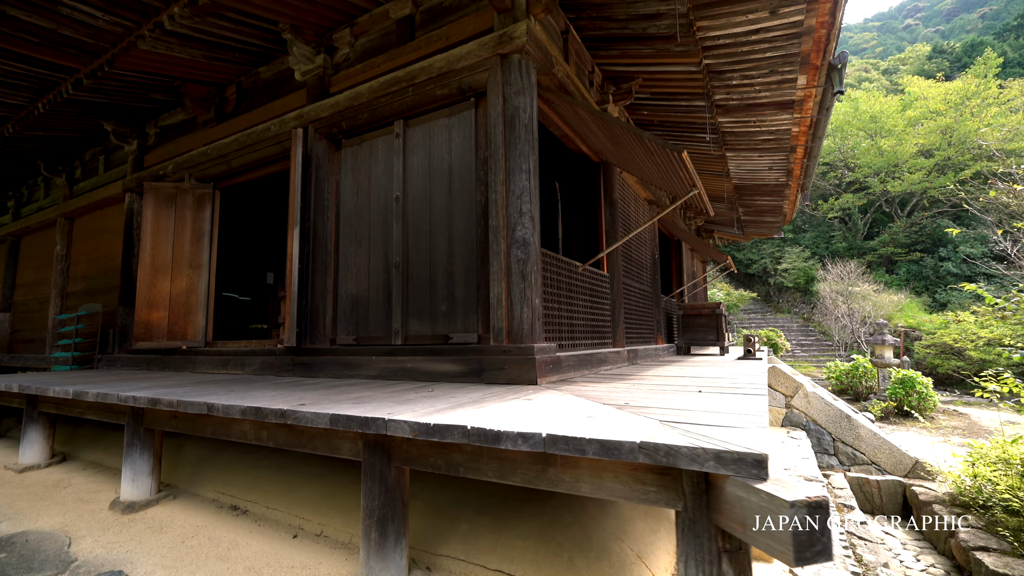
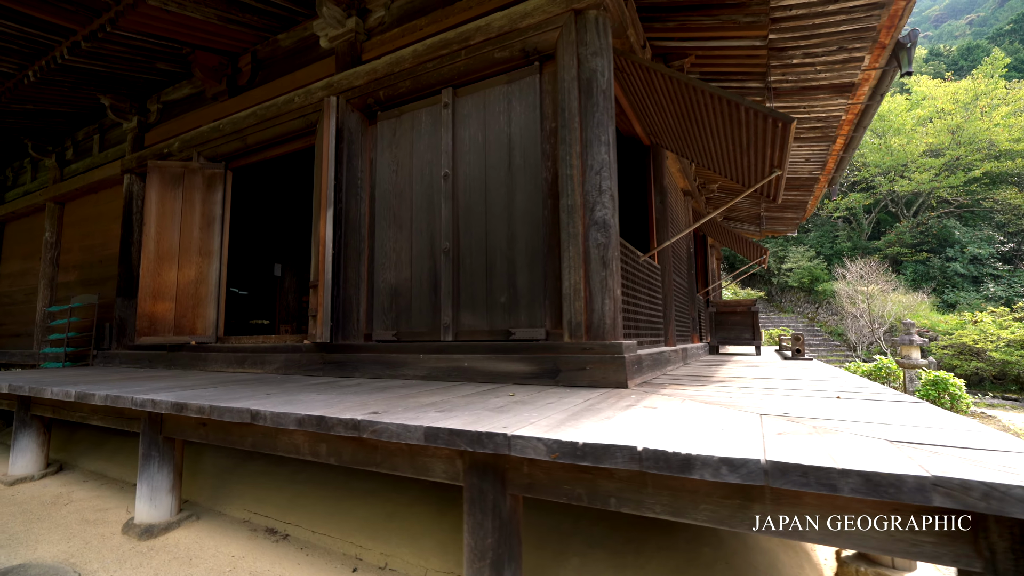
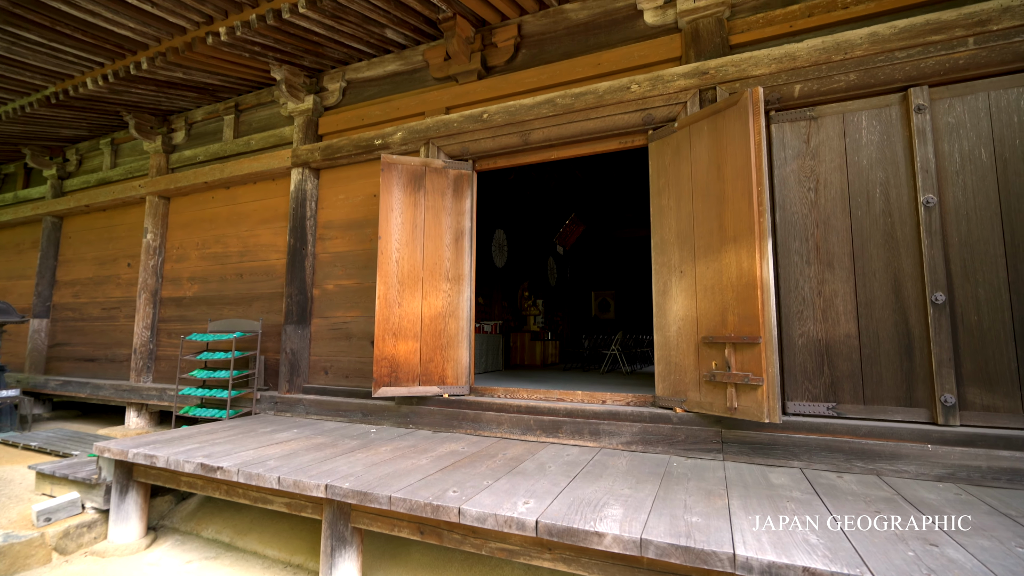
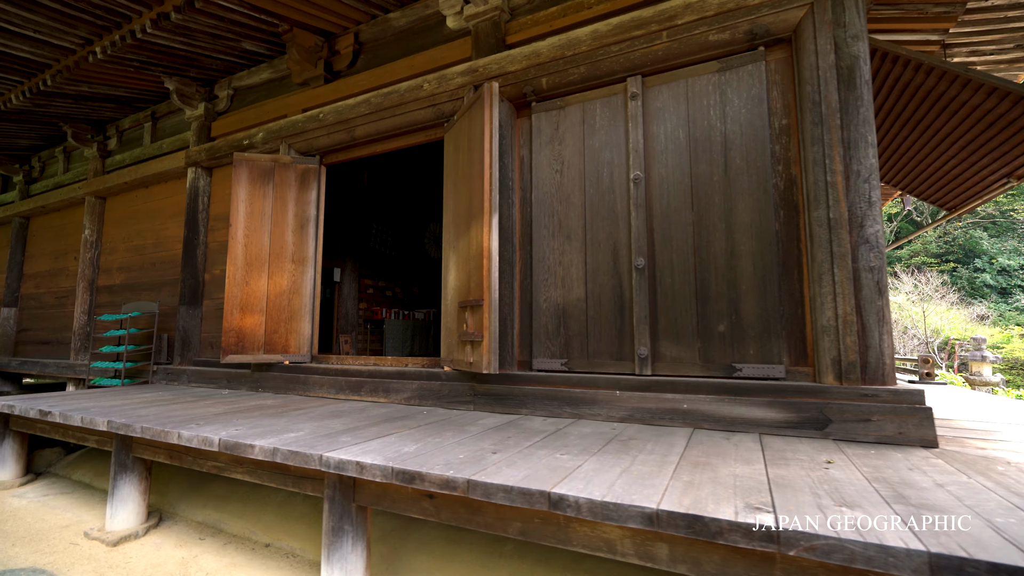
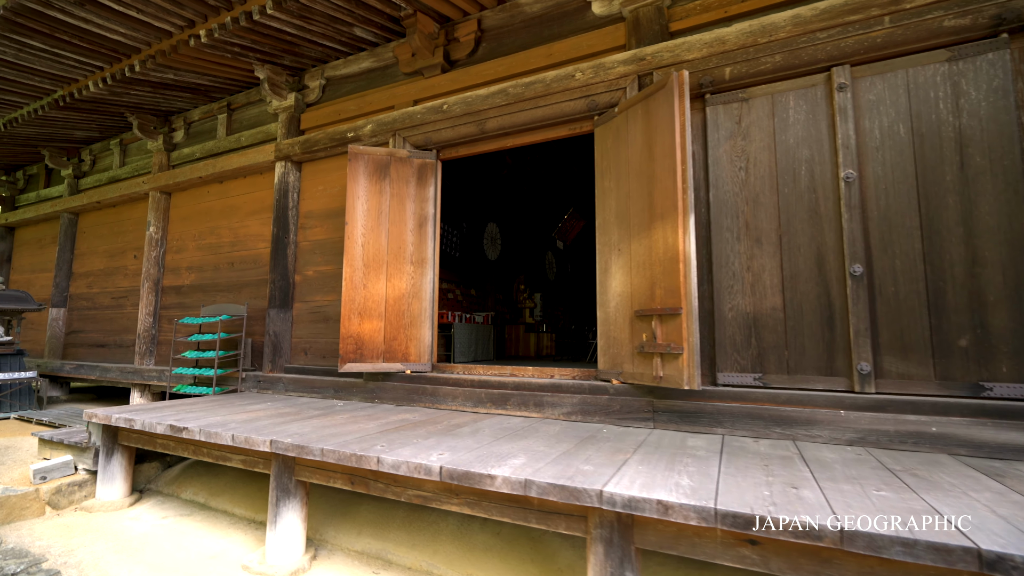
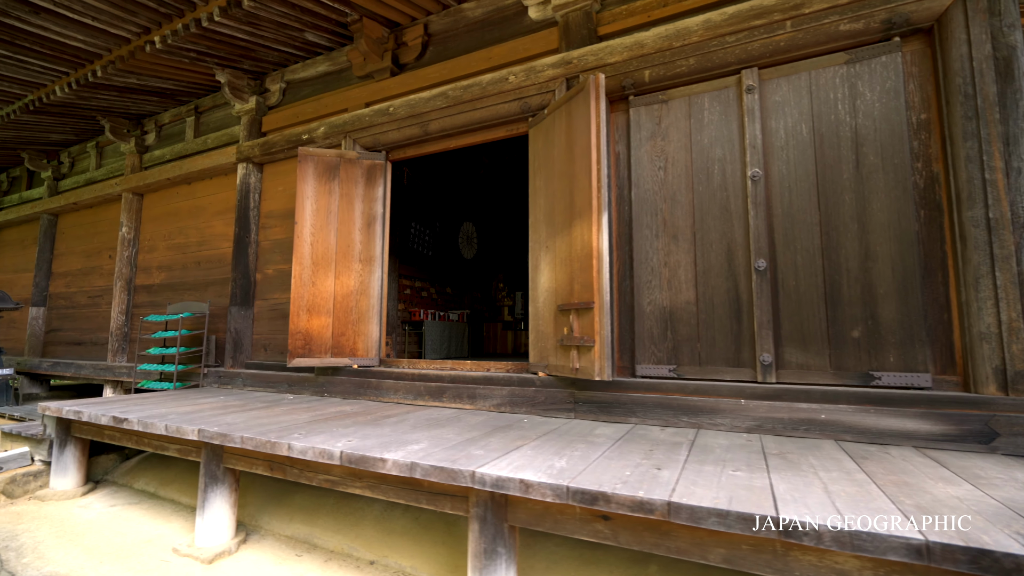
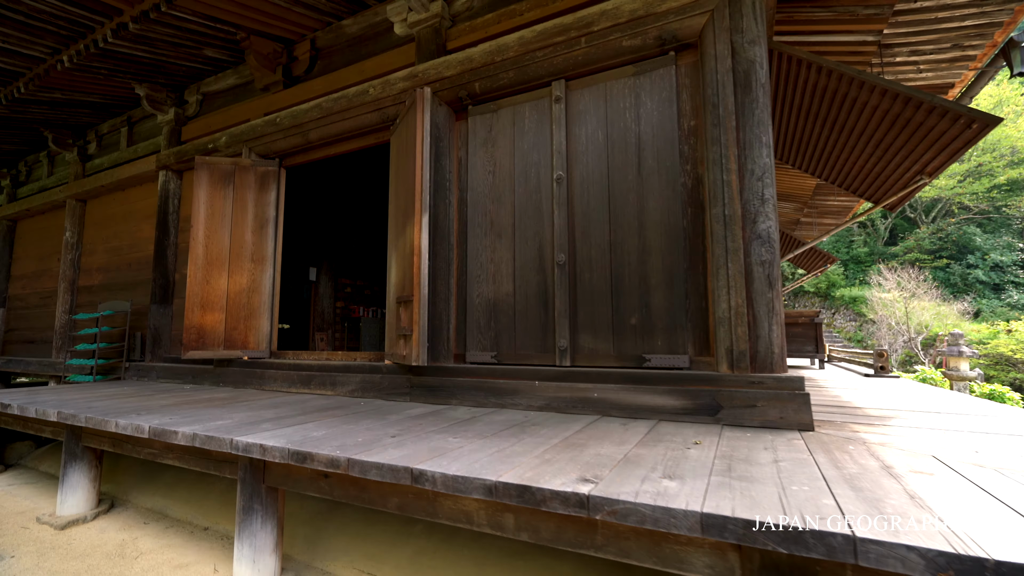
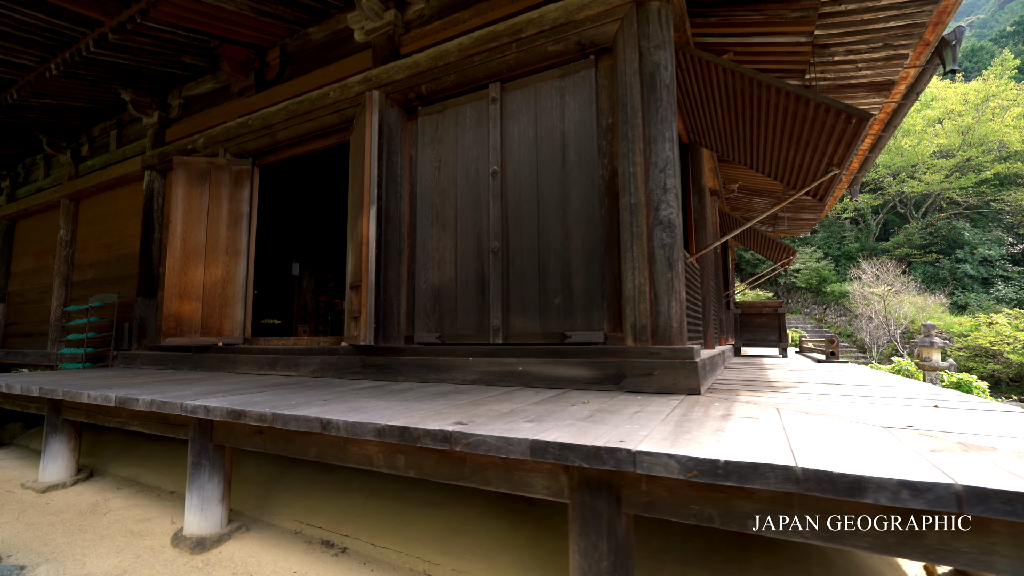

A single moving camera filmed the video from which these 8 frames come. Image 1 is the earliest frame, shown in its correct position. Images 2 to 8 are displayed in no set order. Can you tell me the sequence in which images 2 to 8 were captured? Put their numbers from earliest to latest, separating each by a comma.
2, 8, 7, 4, 6, 5, 3
